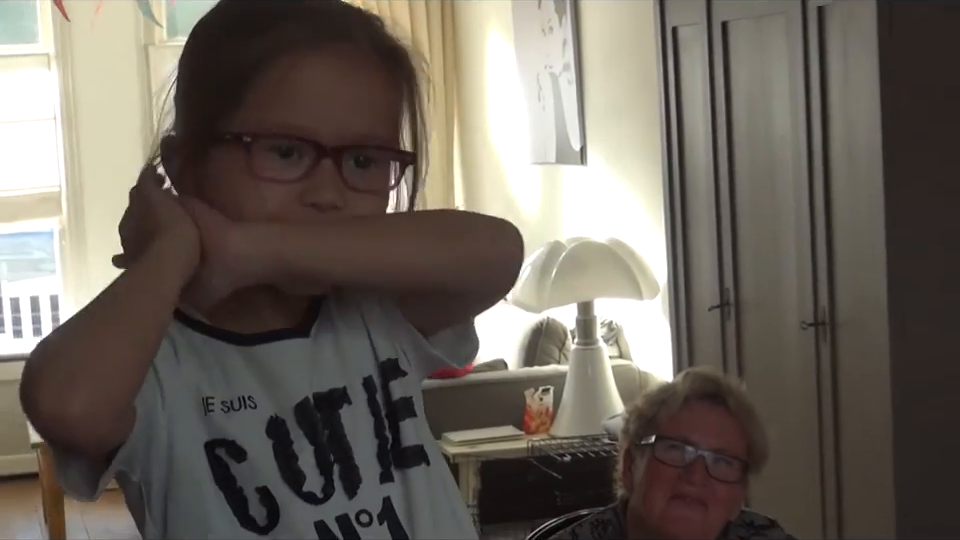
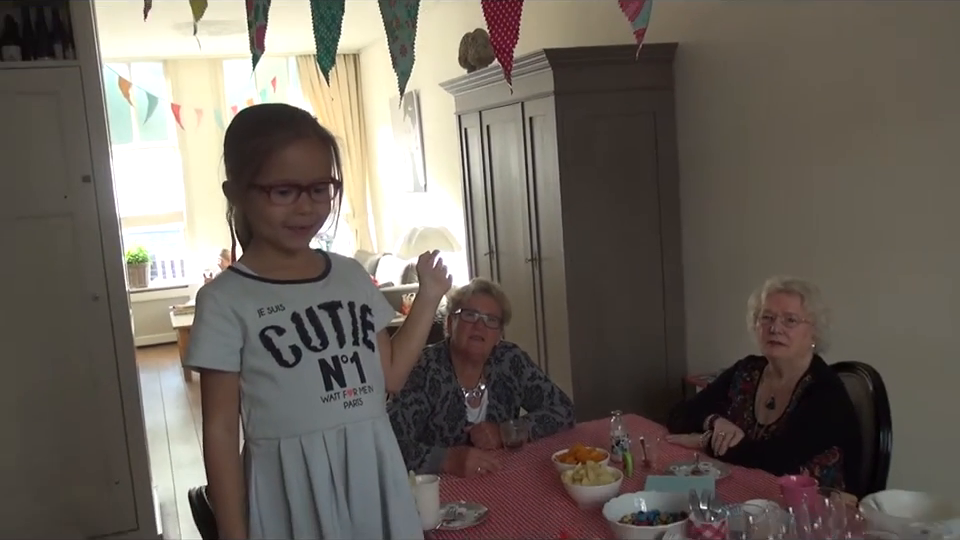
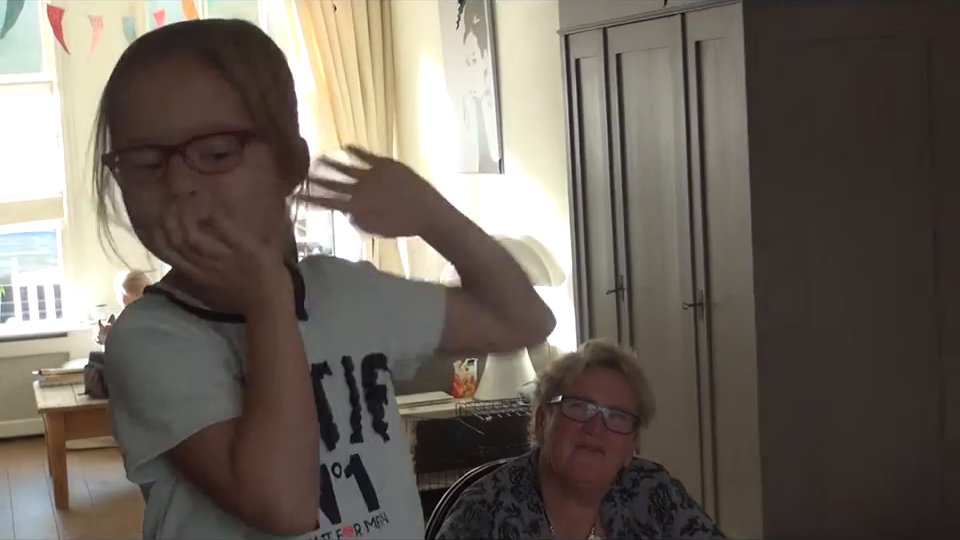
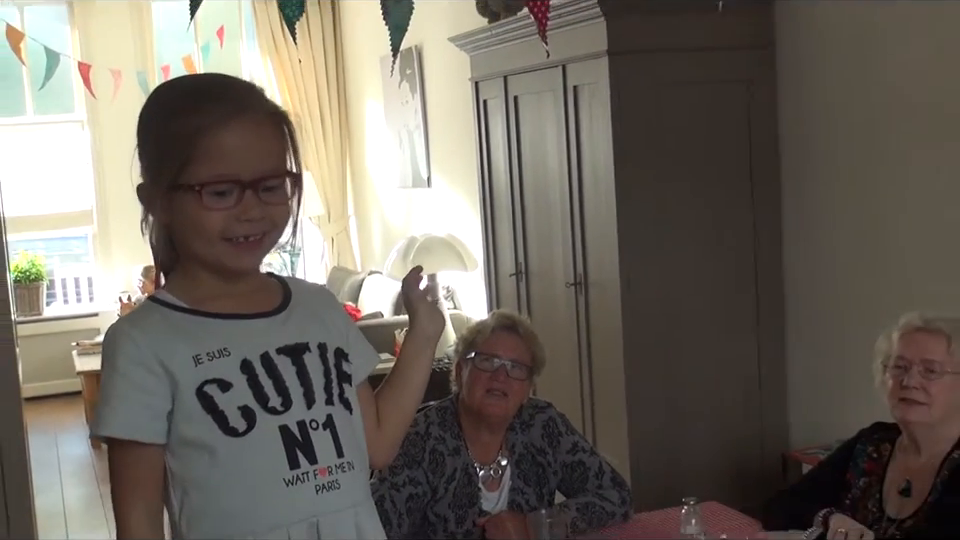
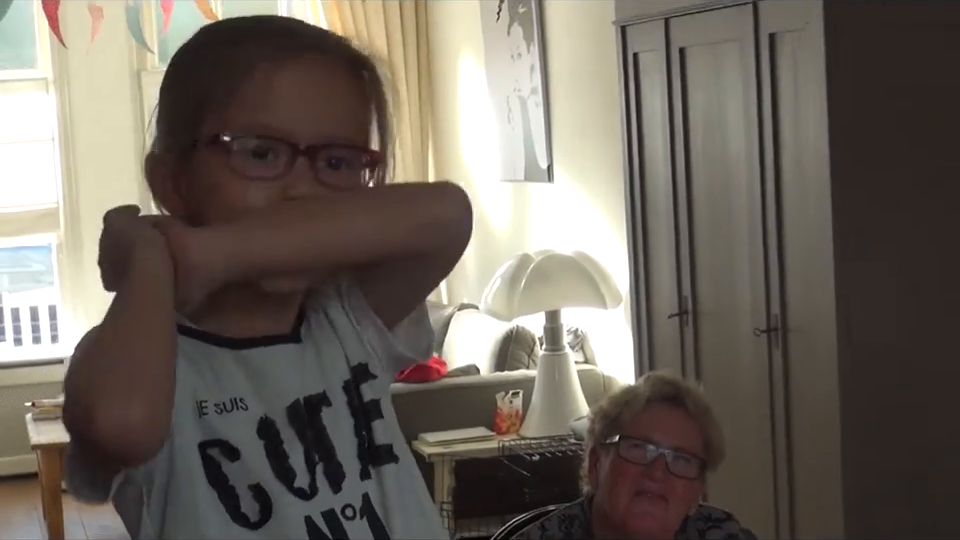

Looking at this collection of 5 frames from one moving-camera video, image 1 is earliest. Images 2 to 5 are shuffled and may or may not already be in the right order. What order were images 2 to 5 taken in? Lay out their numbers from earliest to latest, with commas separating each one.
5, 3, 4, 2
